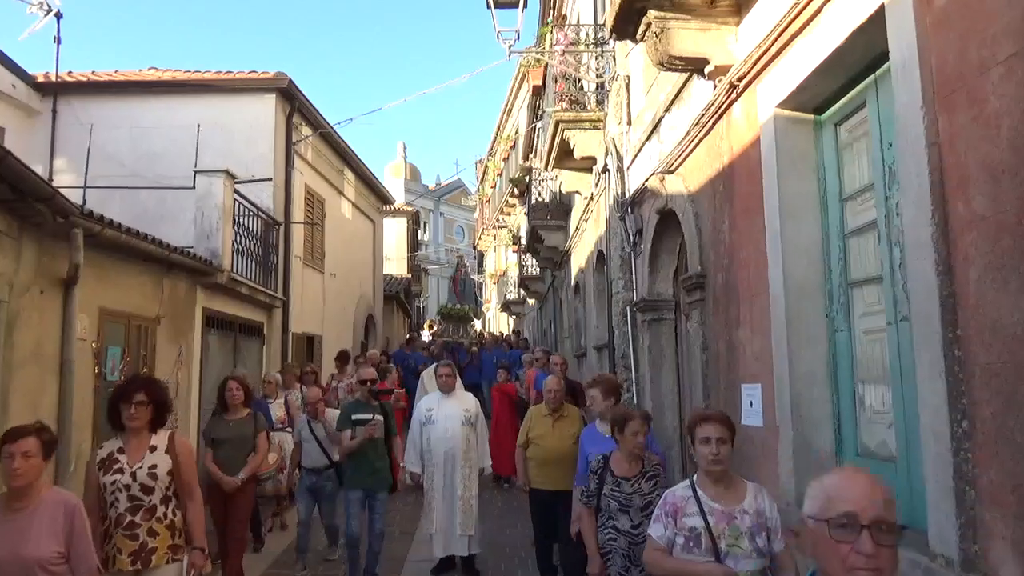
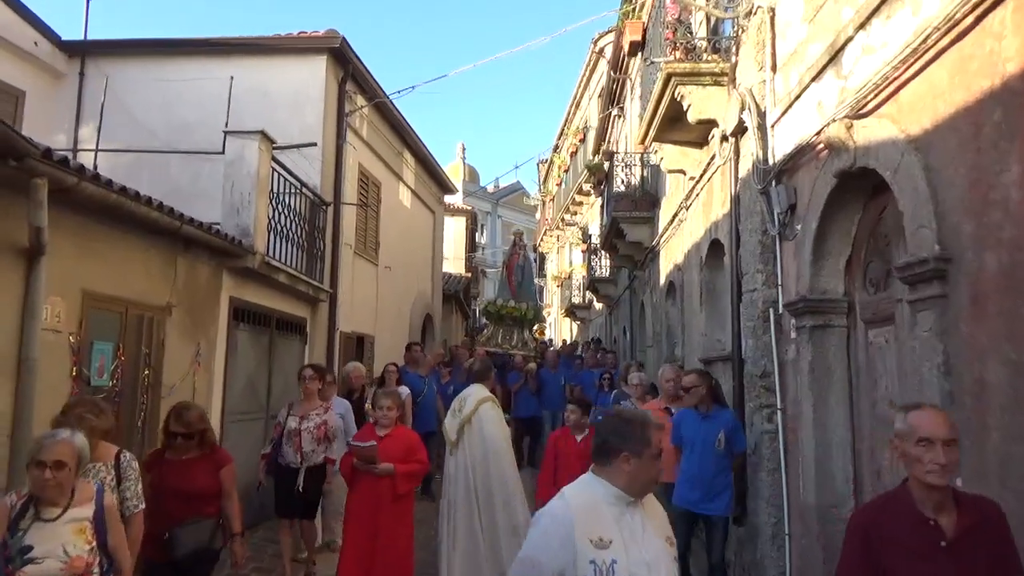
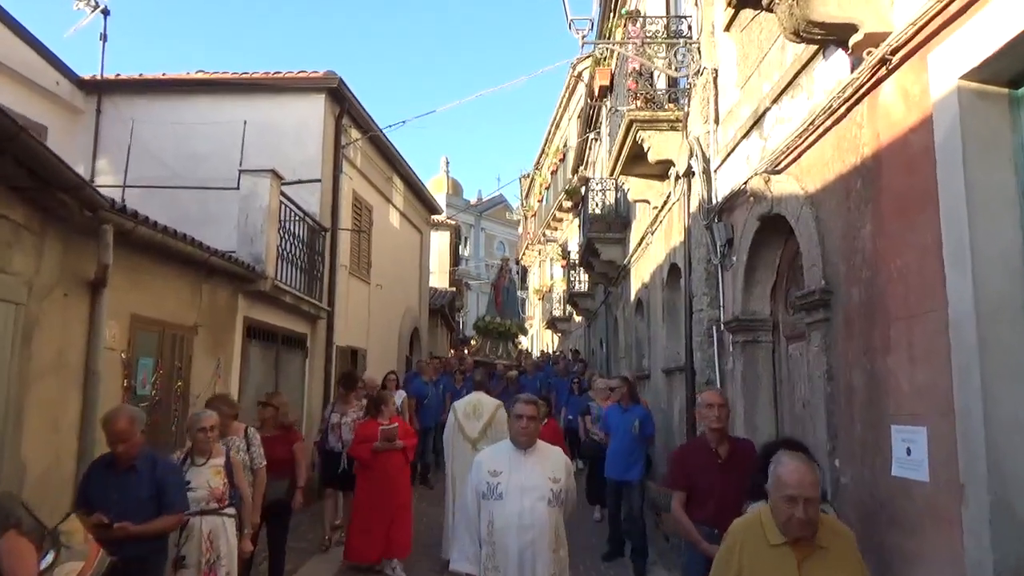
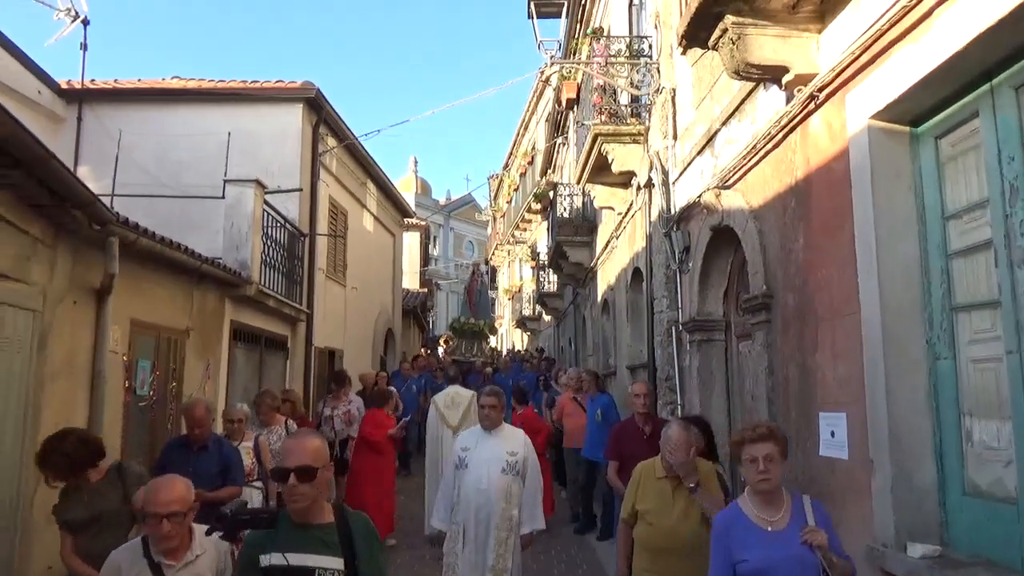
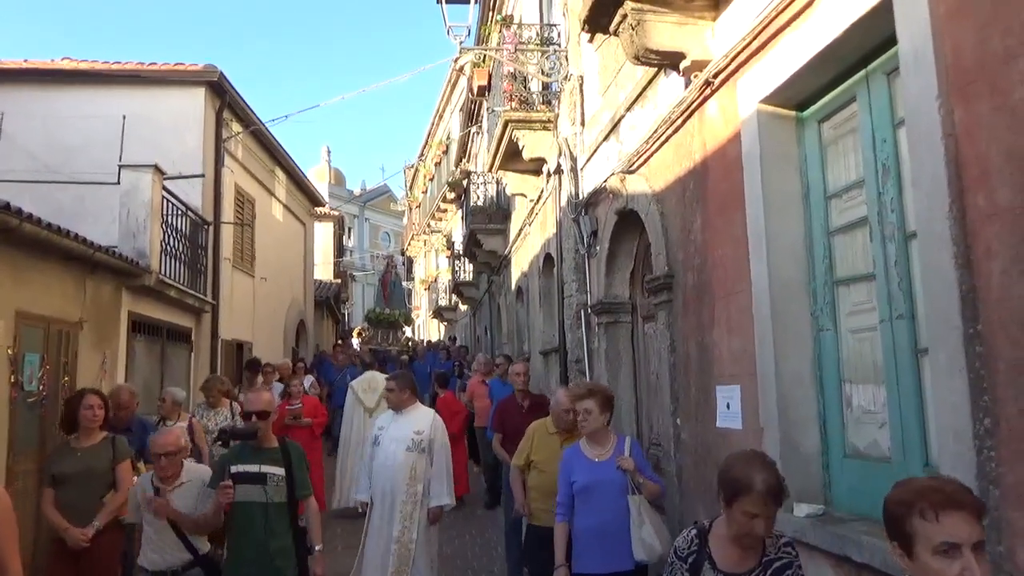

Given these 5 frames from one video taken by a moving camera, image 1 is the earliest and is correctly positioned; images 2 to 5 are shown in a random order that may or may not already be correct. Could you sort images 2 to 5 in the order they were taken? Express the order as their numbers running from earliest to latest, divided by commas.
5, 4, 3, 2
